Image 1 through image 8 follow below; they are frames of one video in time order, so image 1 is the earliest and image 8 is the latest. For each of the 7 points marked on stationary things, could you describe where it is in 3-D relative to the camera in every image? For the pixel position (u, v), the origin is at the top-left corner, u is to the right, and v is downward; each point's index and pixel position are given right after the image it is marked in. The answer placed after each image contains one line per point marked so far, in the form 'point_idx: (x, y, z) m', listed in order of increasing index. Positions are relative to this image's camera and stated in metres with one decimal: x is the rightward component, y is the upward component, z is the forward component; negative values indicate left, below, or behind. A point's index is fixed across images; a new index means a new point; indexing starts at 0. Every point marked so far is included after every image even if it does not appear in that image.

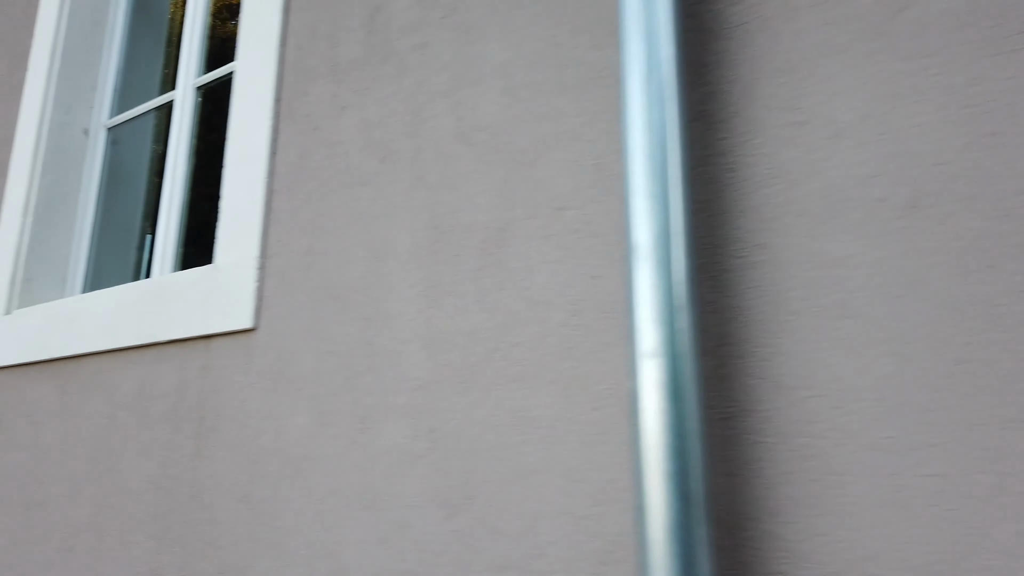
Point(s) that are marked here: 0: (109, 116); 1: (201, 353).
0: (-1.5, +0.6, +2.9) m
1: (-0.8, -0.2, +1.9) m
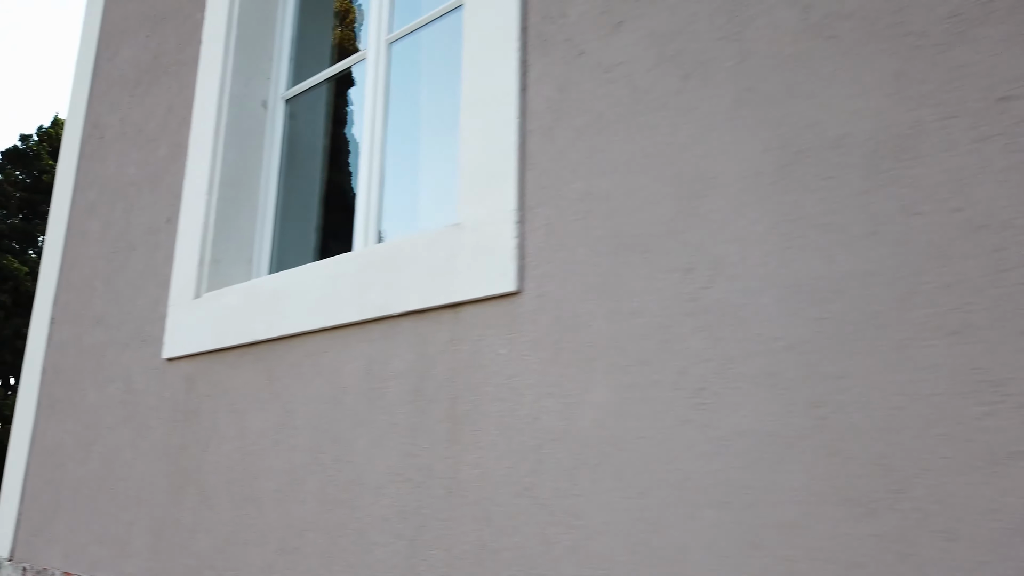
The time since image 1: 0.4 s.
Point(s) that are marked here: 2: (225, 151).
0: (-0.8, +0.7, +2.7) m
1: (-0.1, -0.1, +1.6) m
2: (-0.9, +0.5, +2.5) m
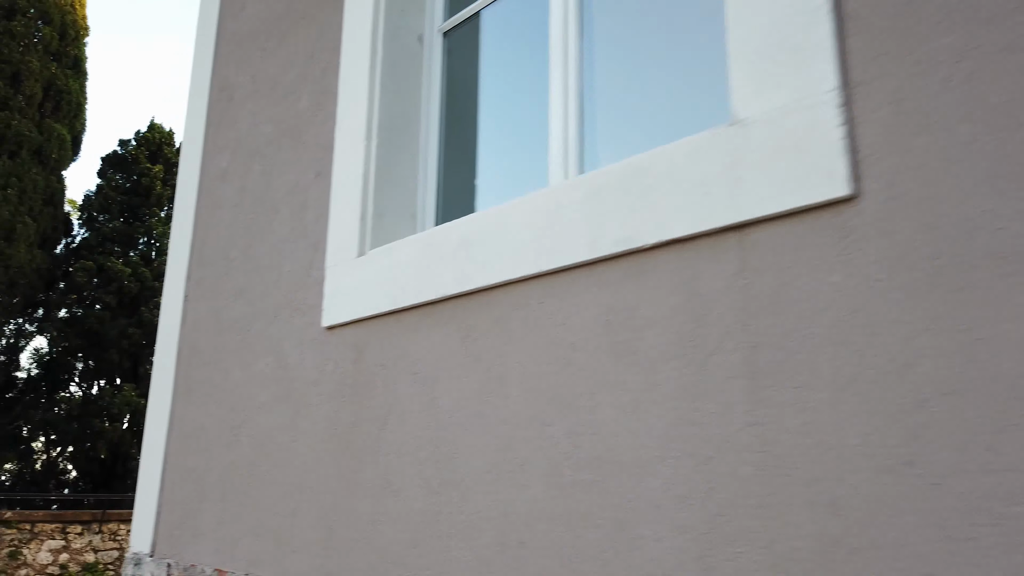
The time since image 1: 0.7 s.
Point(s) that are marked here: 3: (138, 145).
0: (-0.2, +0.8, +2.4) m
1: (+0.4, +0.1, +1.2) m
2: (-0.4, +0.6, +2.2) m
3: (-6.4, +2.5, +13.1) m
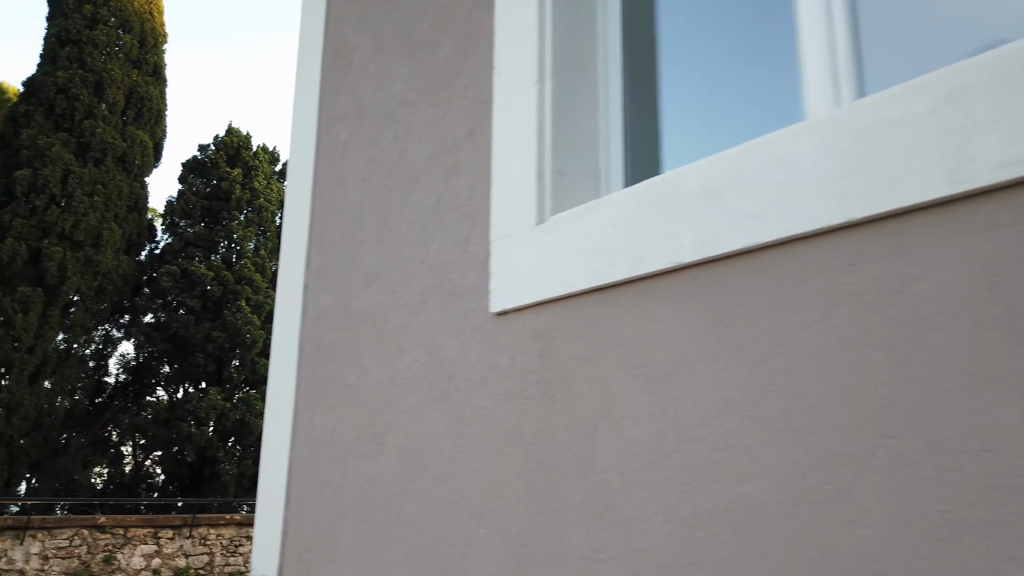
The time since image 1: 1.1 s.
0: (+0.3, +0.9, +1.9) m
1: (+0.8, +0.1, +0.8) m
2: (+0.1, +0.6, +1.8) m
3: (-5.1, +2.4, +13.1) m
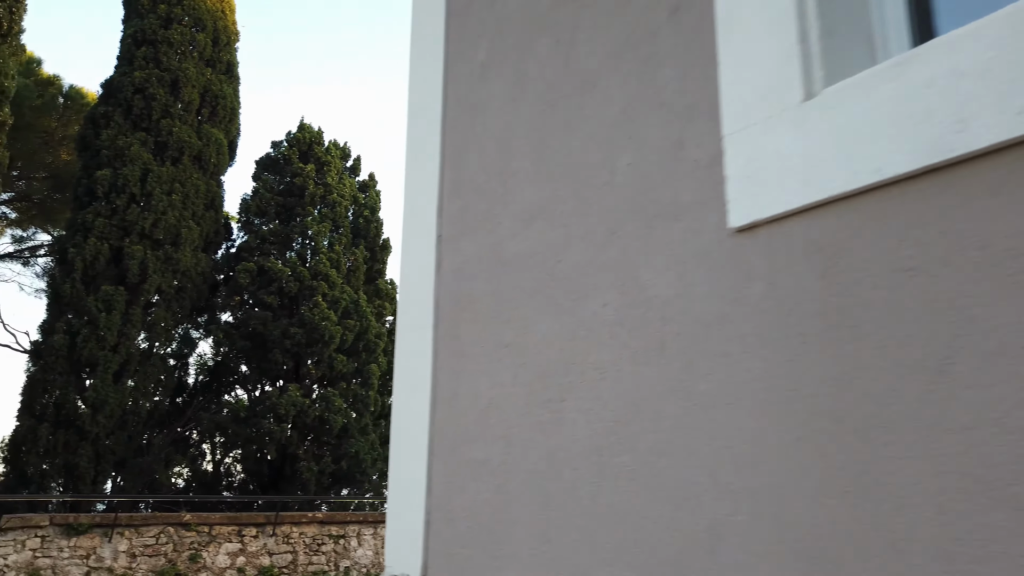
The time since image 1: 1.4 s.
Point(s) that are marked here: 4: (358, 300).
0: (+0.7, +1.1, +1.5) m
1: (+1.1, +0.3, +0.3) m
2: (+0.5, +0.8, +1.4) m
3: (-3.8, +2.4, +13.1) m
4: (-2.4, -0.2, +12.2) m
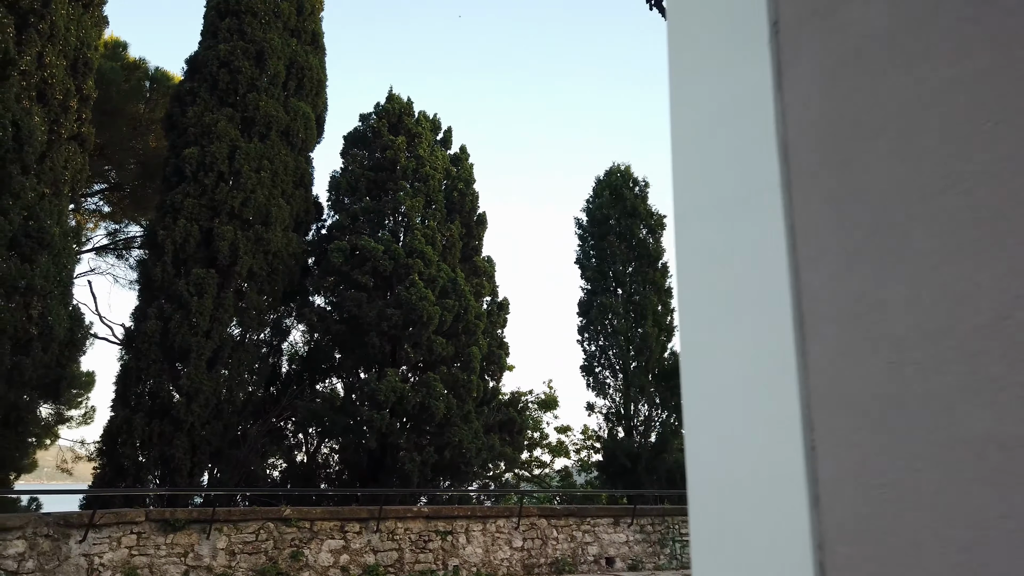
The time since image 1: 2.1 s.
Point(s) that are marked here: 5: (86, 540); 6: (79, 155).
0: (+1.2, +1.3, +0.4) m
1: (+1.5, +0.6, -0.9) m
2: (+1.0, +1.1, +0.2) m
3: (-2.2, +2.8, +12.3) m
4: (-0.8, +0.1, +11.3) m
5: (-4.2, -2.5, +7.5) m
6: (-5.0, +1.6, +8.9) m
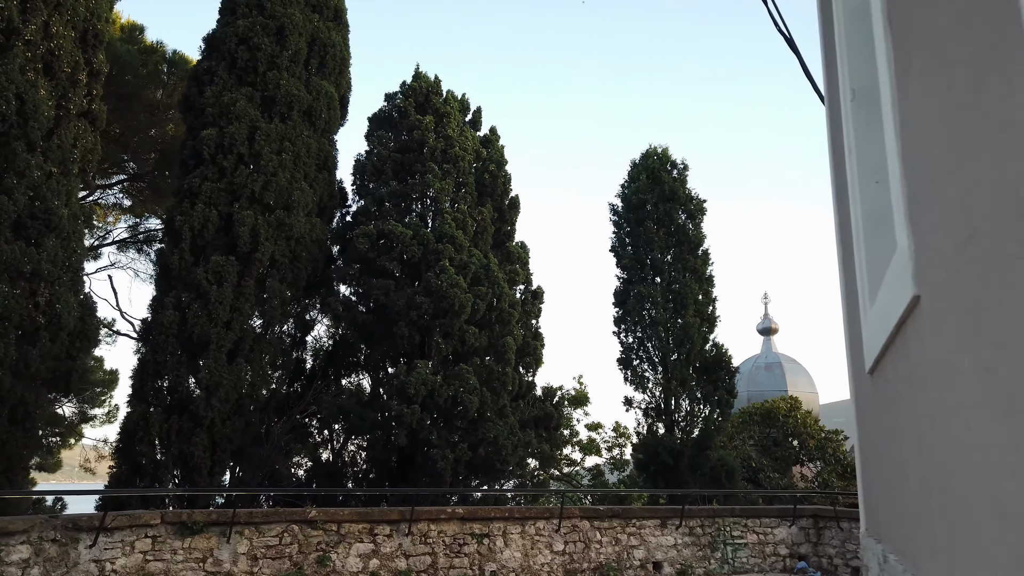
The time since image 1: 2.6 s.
0: (+1.4, +1.5, -0.4) m
1: (+1.7, +0.8, -1.6) m
2: (+1.2, +1.2, -0.5) m
3: (-1.6, +2.9, +11.7) m
4: (-0.3, +0.3, +10.7) m
5: (-3.8, -2.3, +7.0) m
6: (-4.6, +1.7, +8.3) m
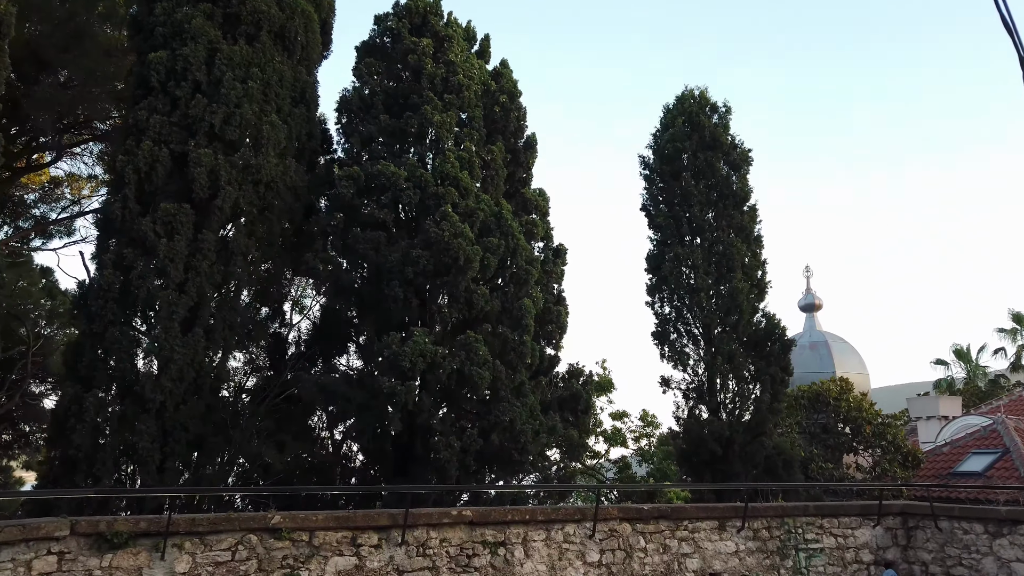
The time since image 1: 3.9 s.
0: (+1.3, +2.0, -2.3) m
1: (+1.6, +1.2, -3.6) m
2: (+1.2, +1.7, -2.4) m
3: (-1.5, +3.5, +9.8) m
4: (-0.1, +0.9, +8.8) m
5: (-3.6, -1.9, +5.2) m
6: (-4.5, +2.2, +6.5) m
